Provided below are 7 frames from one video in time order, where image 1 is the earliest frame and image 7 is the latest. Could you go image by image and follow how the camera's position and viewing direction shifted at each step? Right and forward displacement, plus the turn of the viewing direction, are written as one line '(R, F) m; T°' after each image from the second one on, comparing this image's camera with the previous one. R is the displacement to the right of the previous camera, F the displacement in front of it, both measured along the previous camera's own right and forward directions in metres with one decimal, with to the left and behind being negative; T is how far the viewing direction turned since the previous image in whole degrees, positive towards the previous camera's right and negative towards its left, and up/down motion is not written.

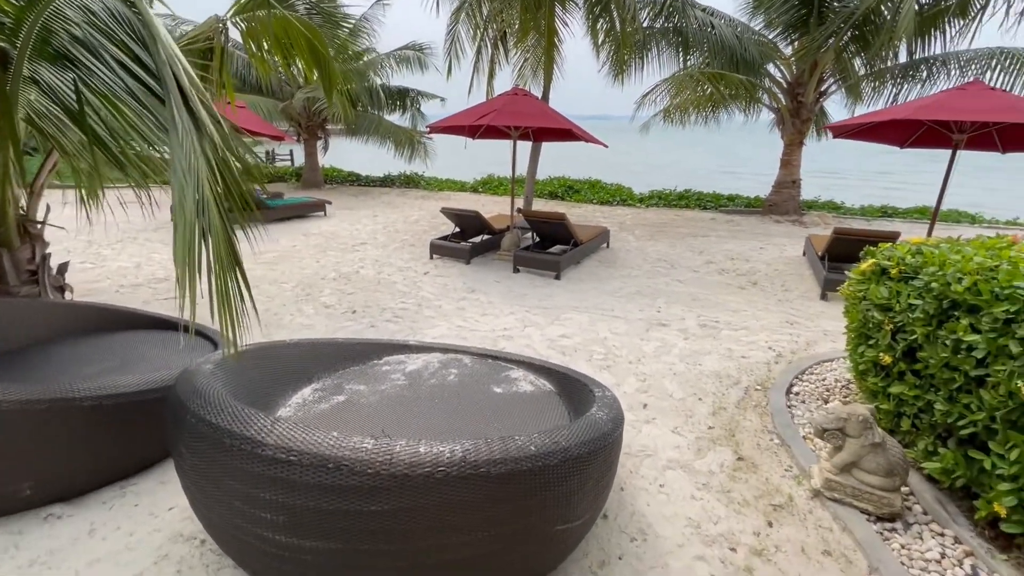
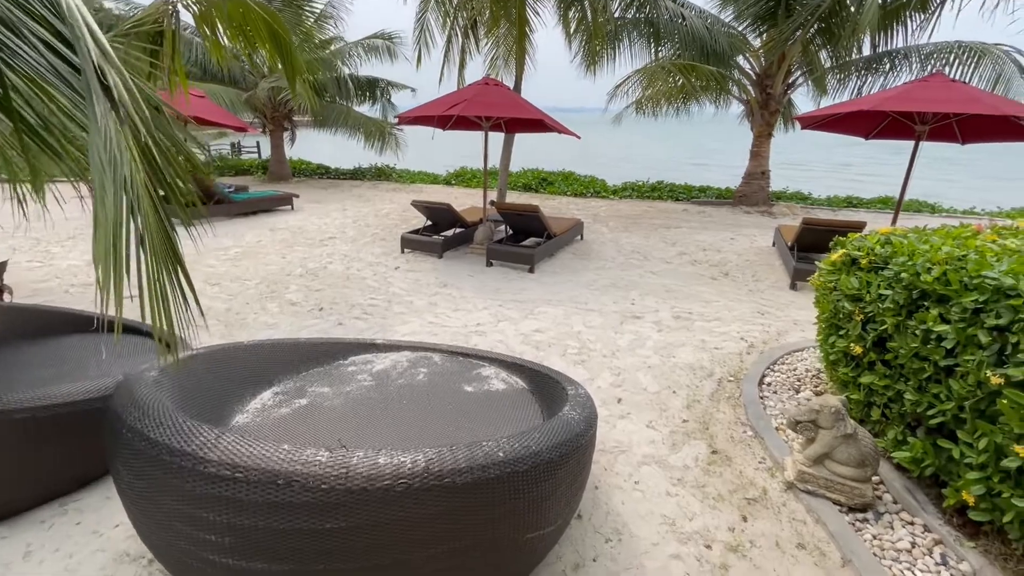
(0.0, +0.1) m; +3°
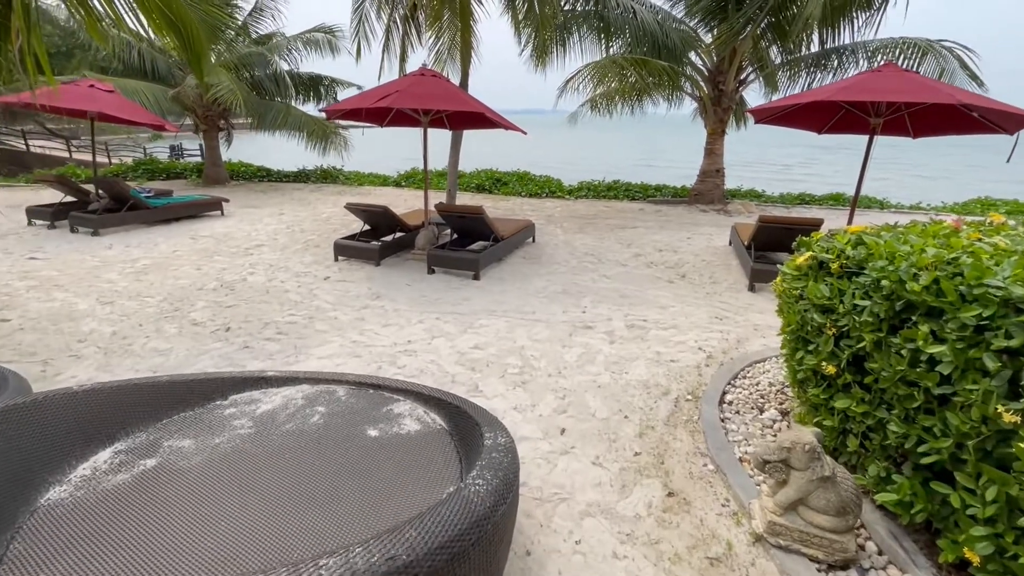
(+0.3, +0.5) m; +4°
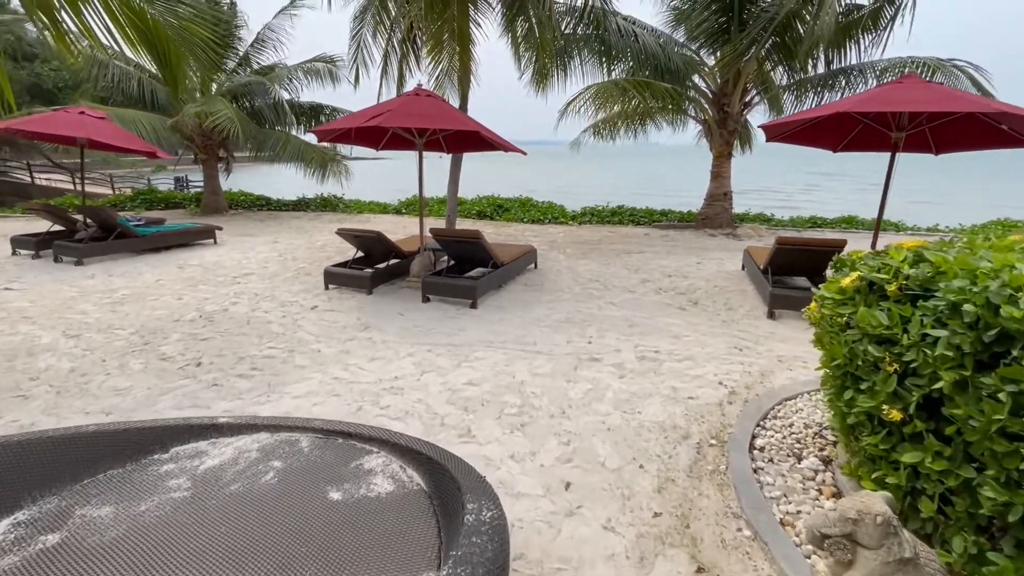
(+0.1, +0.4) m; -1°
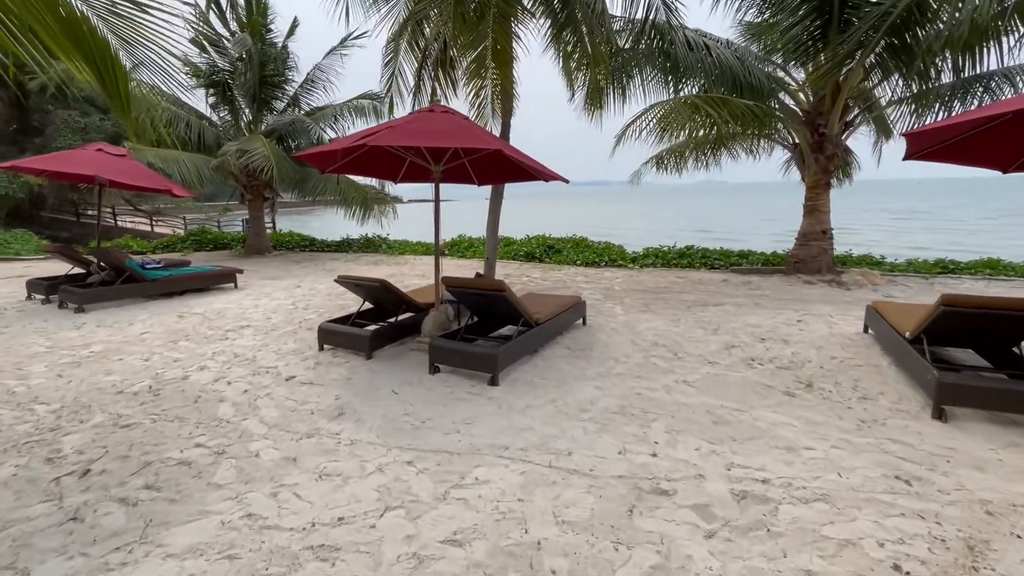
(+0.2, +1.4) m; -7°
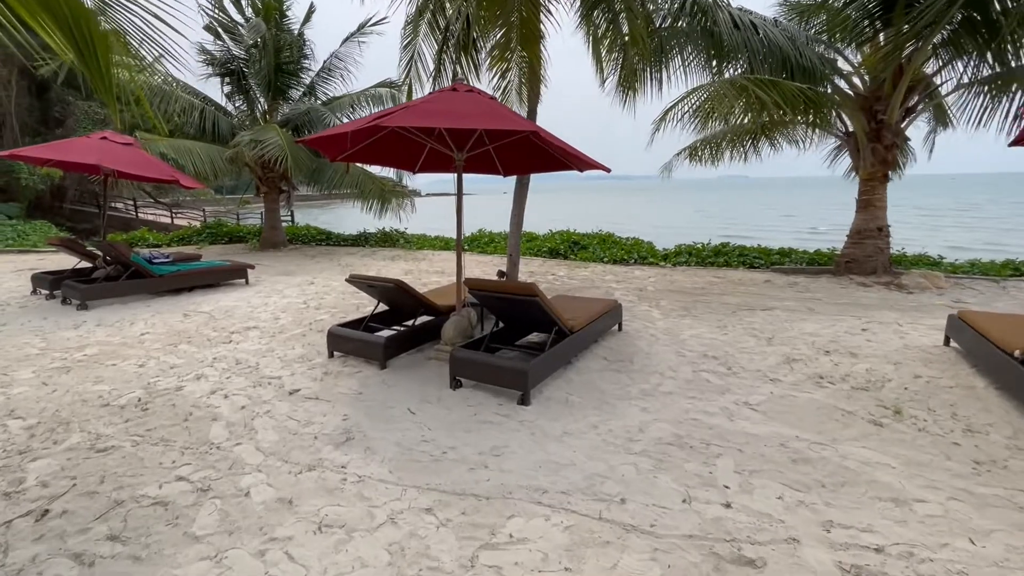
(-0.1, +0.6) m; -2°
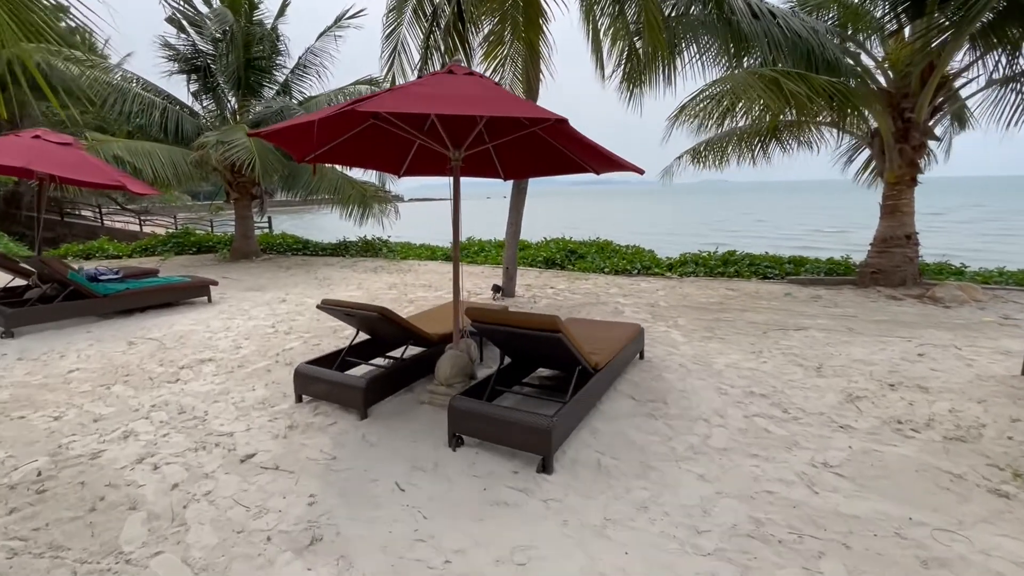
(-0.2, +0.8) m; +2°
